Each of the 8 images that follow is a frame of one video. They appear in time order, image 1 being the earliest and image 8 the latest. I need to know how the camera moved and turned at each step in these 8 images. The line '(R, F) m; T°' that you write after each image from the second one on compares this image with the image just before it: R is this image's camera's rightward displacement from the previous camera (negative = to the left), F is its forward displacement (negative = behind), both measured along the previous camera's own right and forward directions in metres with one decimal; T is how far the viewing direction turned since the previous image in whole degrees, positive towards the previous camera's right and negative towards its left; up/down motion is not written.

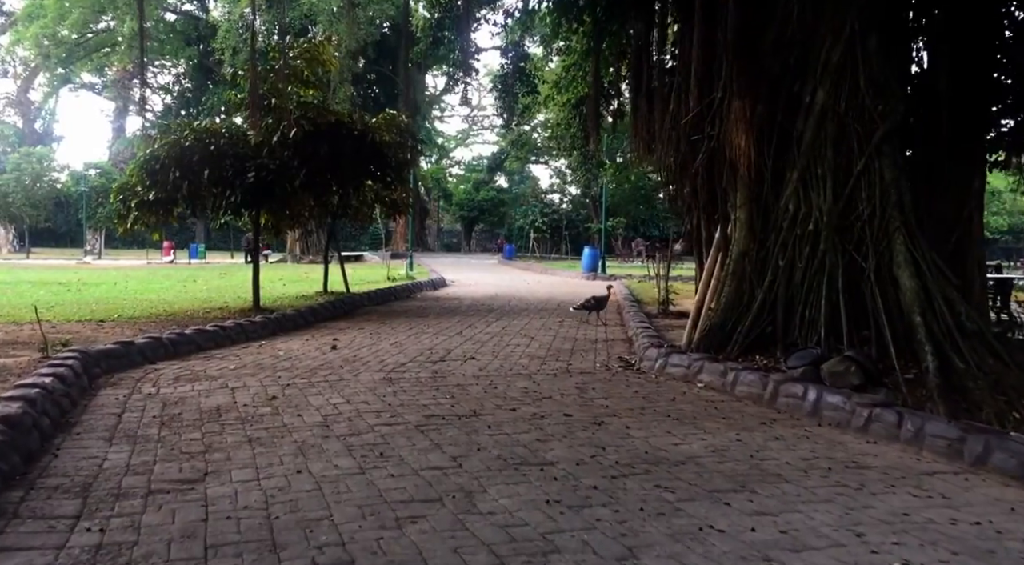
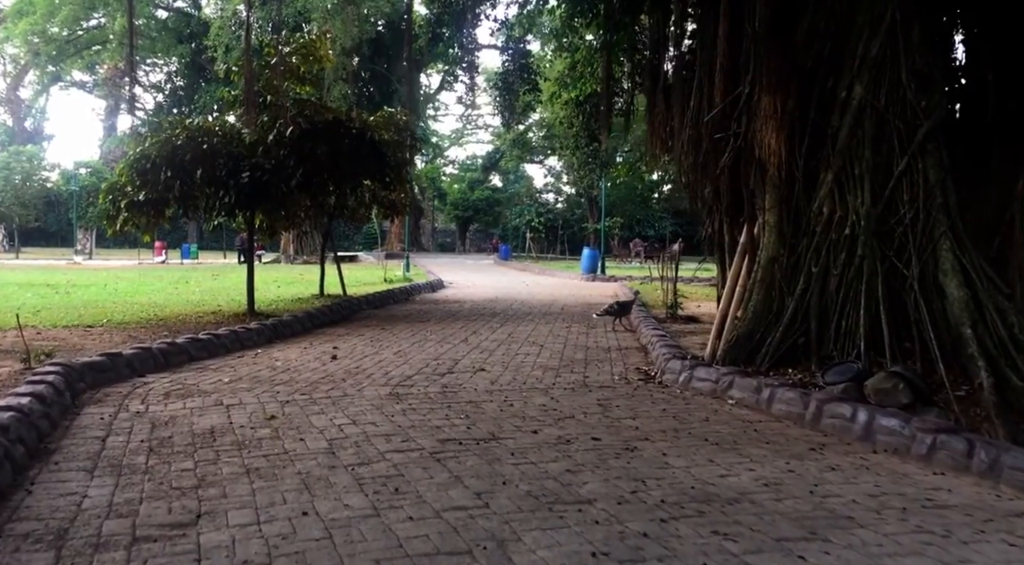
(-0.2, +0.4) m; 0°
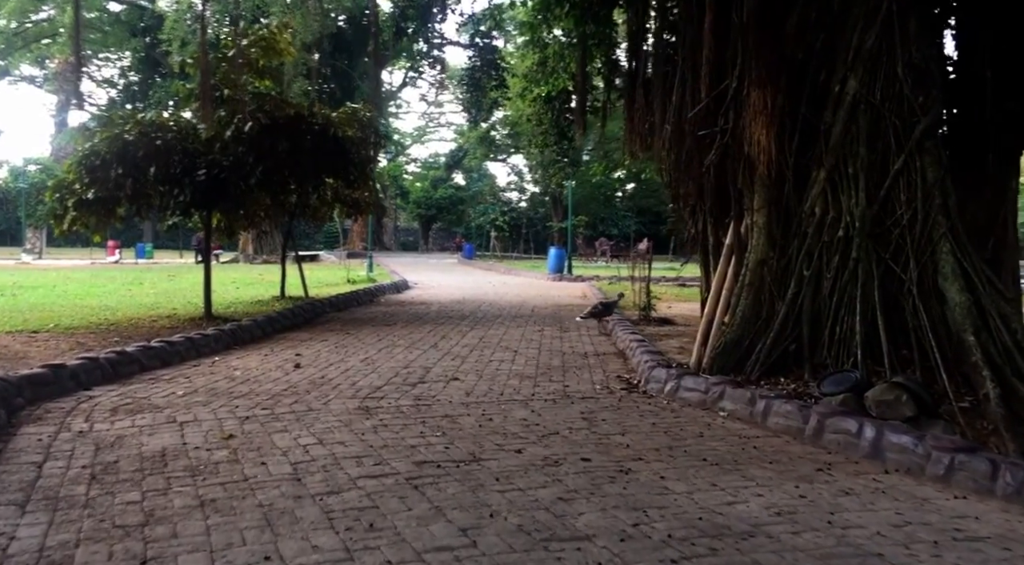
(-0.1, +0.4) m; +3°
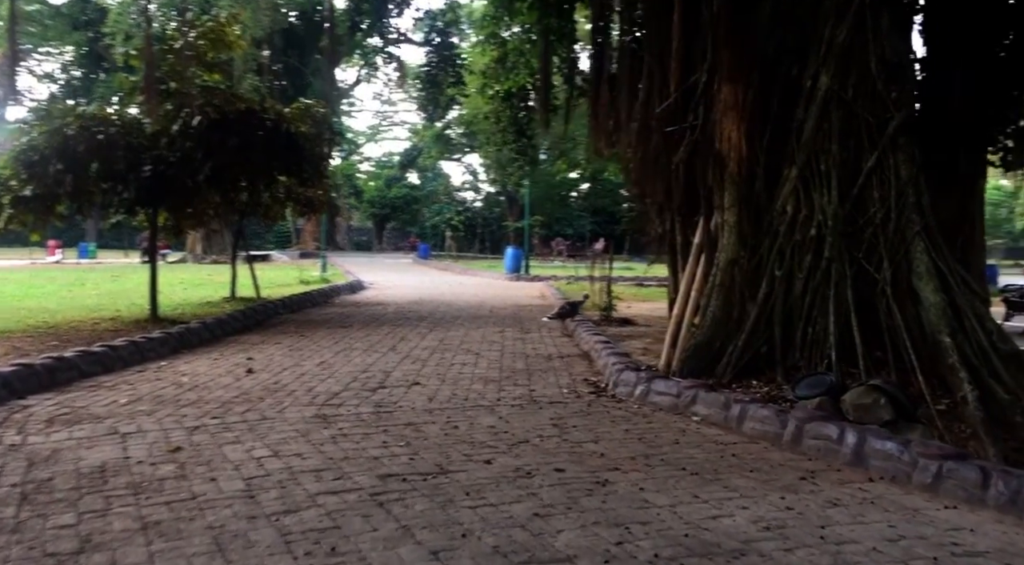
(-0.1, +0.2) m; +3°
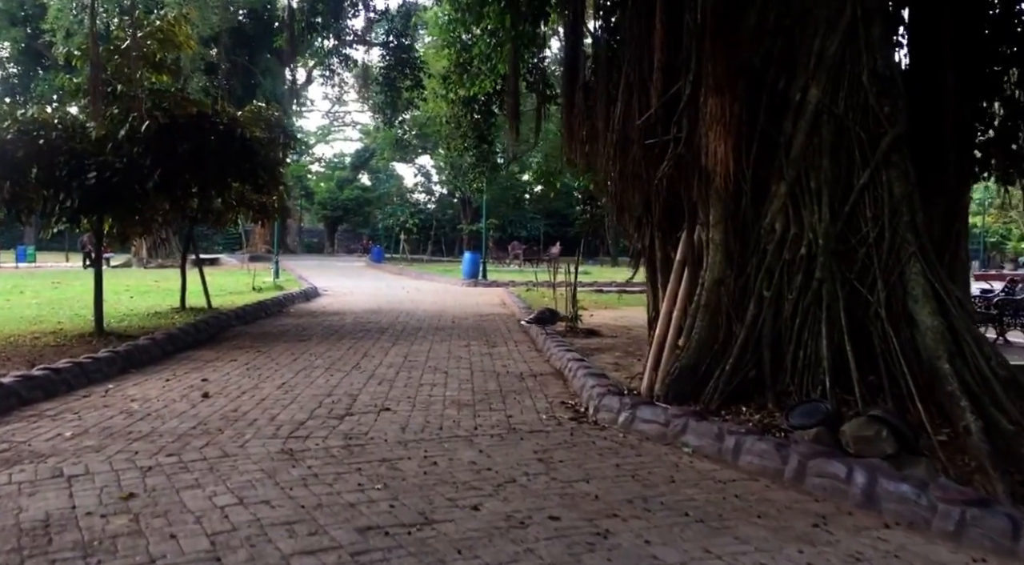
(-0.2, +0.3) m; +3°
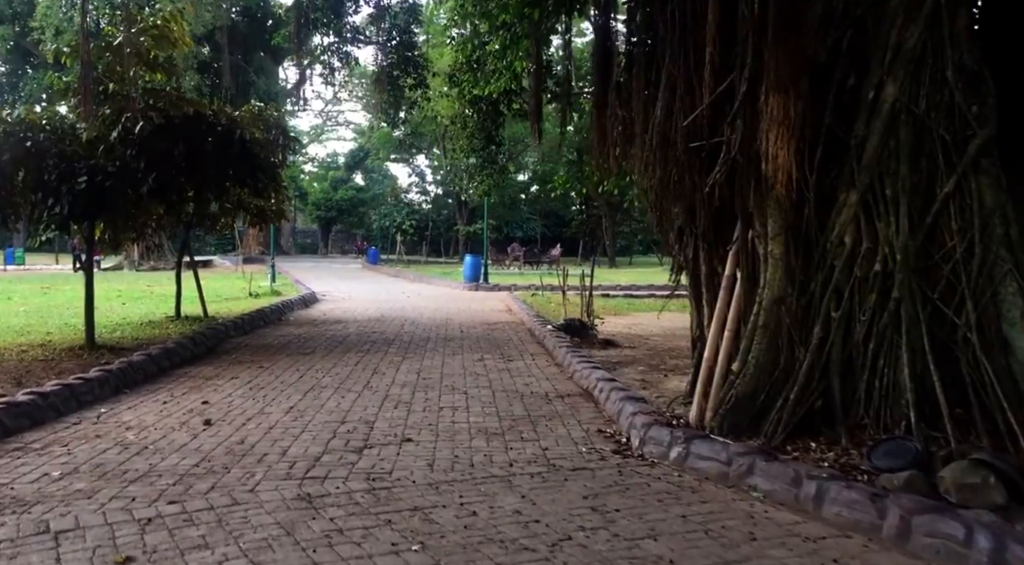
(-0.3, +0.5) m; 0°
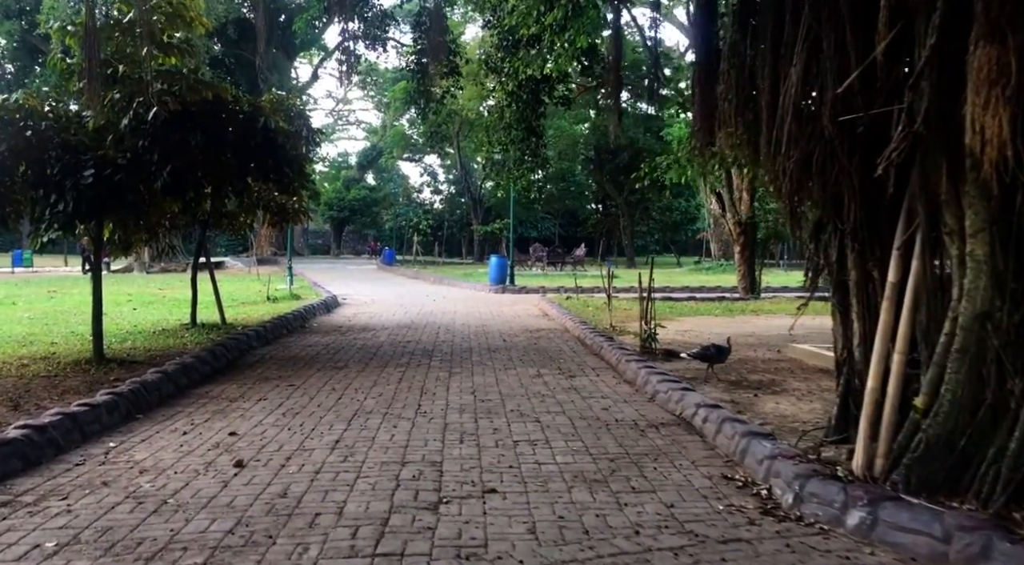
(-0.5, +1.1) m; -1°
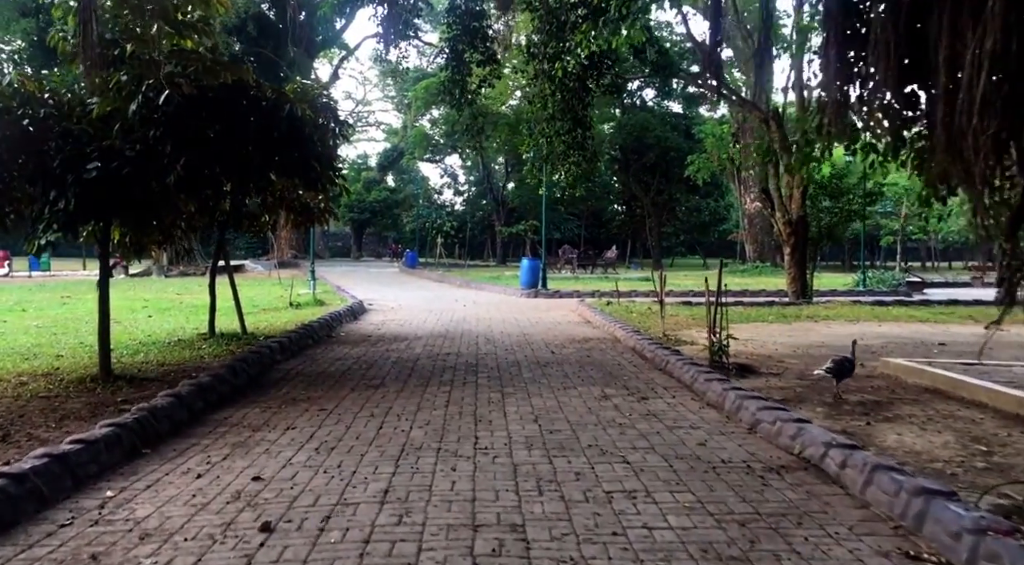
(-0.4, +1.1) m; -1°
